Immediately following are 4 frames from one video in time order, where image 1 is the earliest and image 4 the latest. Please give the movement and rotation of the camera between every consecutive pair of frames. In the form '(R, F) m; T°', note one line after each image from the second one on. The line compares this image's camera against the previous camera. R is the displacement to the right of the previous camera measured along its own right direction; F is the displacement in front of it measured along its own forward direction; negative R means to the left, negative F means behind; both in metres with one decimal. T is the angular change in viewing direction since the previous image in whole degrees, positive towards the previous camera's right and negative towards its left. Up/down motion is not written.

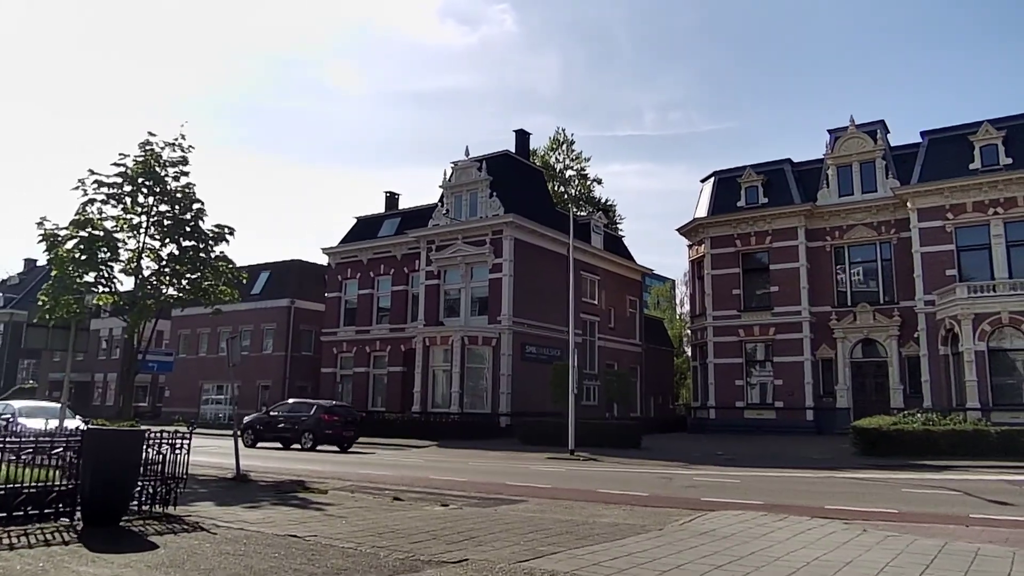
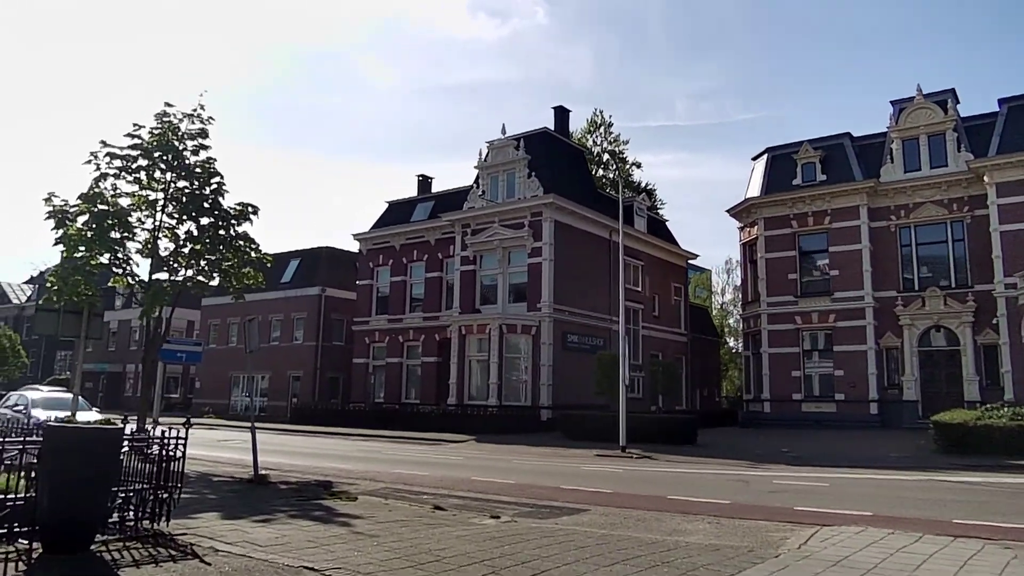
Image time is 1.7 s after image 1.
(-0.4, +1.8) m; -2°
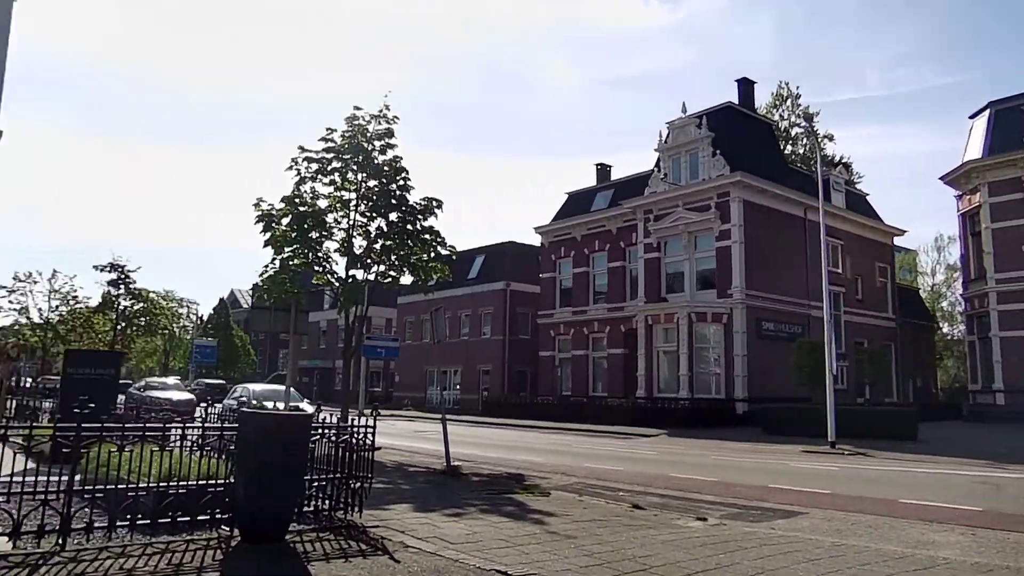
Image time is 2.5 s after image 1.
(-0.2, +0.7) m; -14°
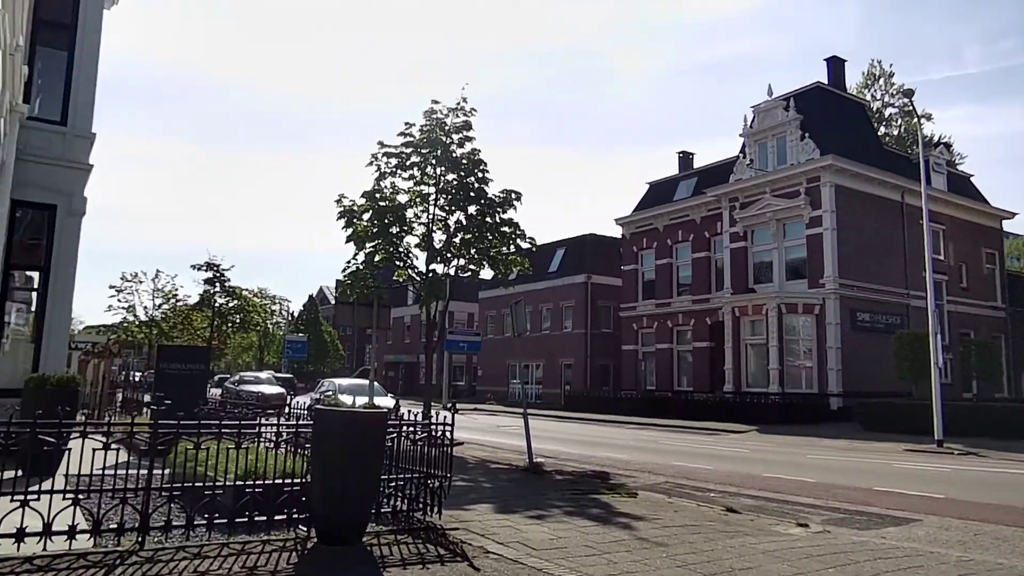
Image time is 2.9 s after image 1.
(0.0, +0.4) m; -6°
